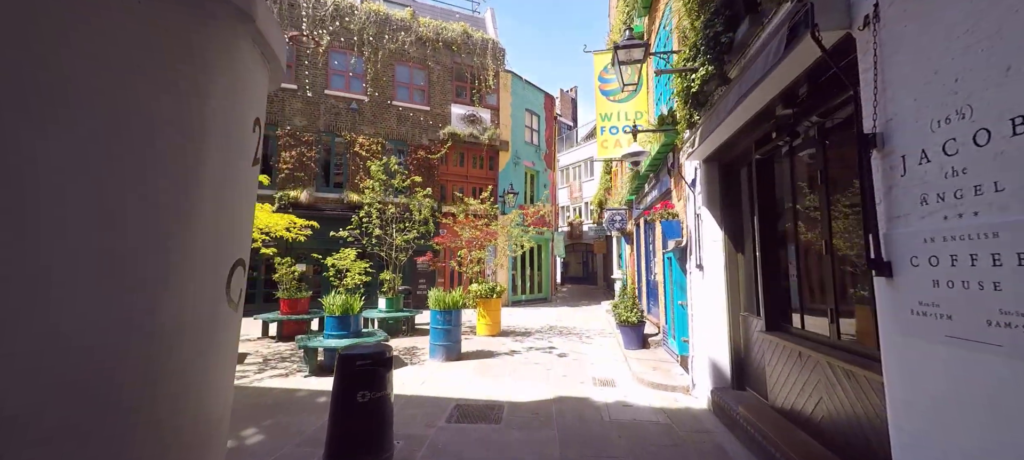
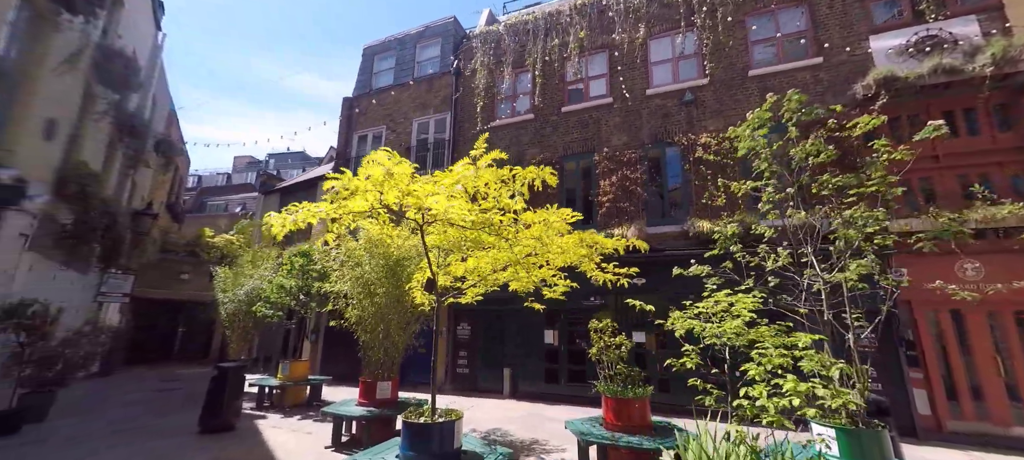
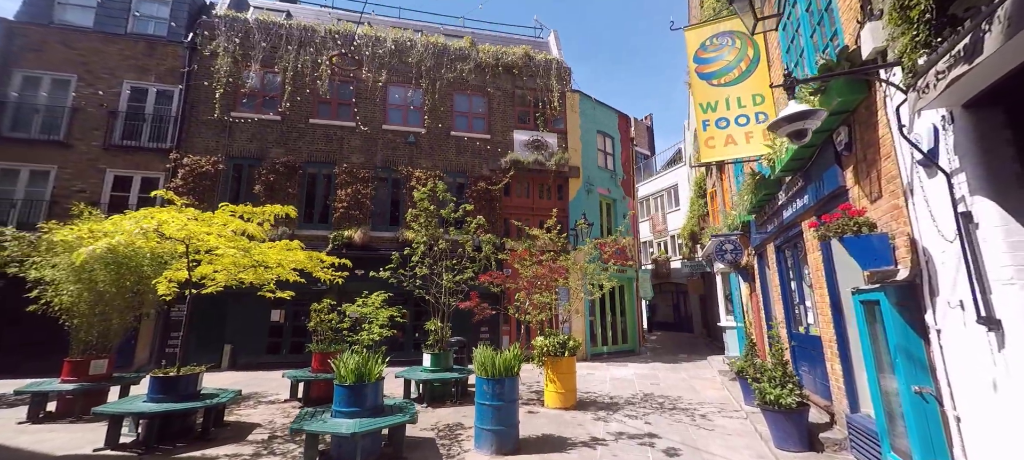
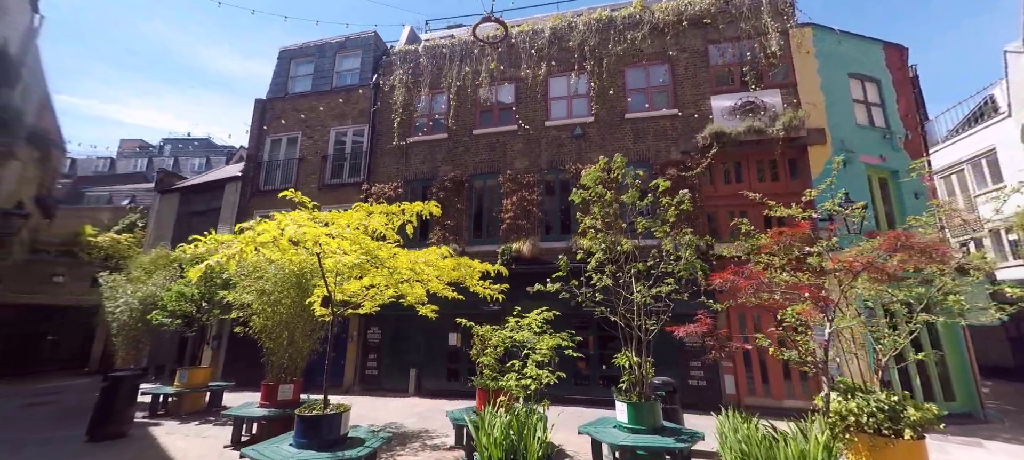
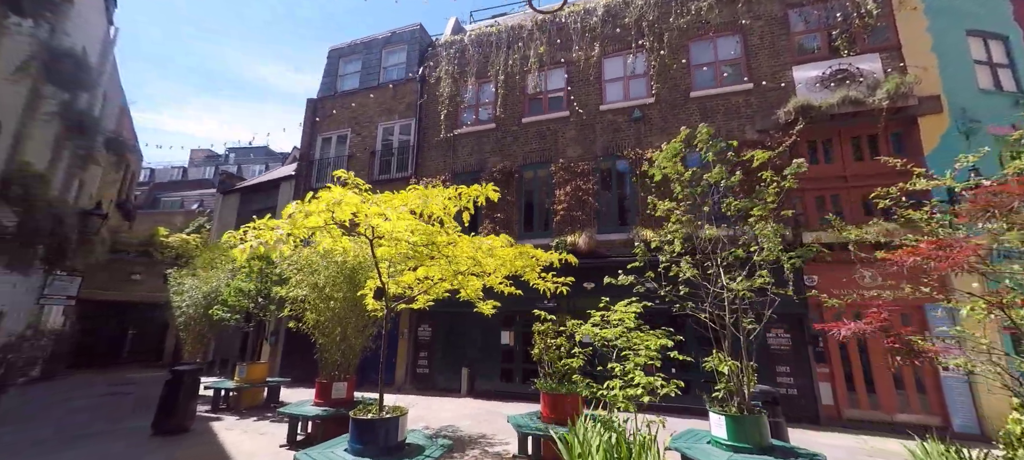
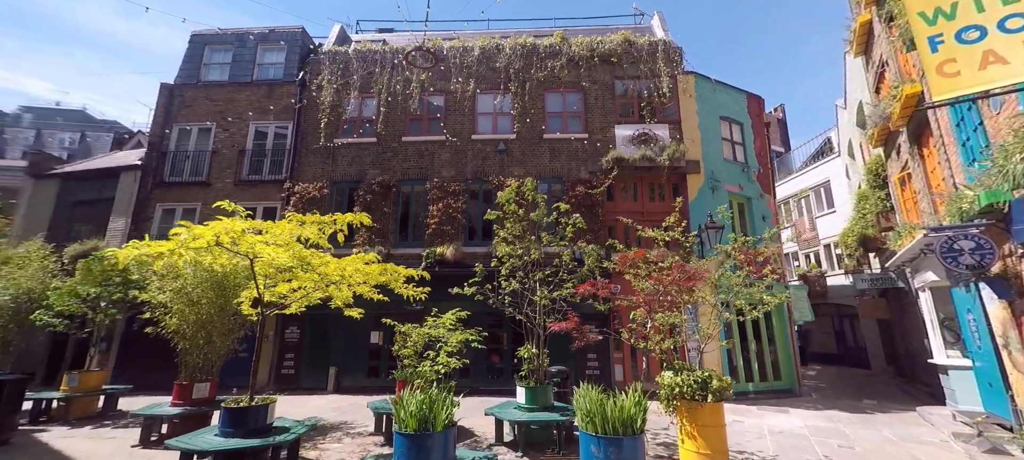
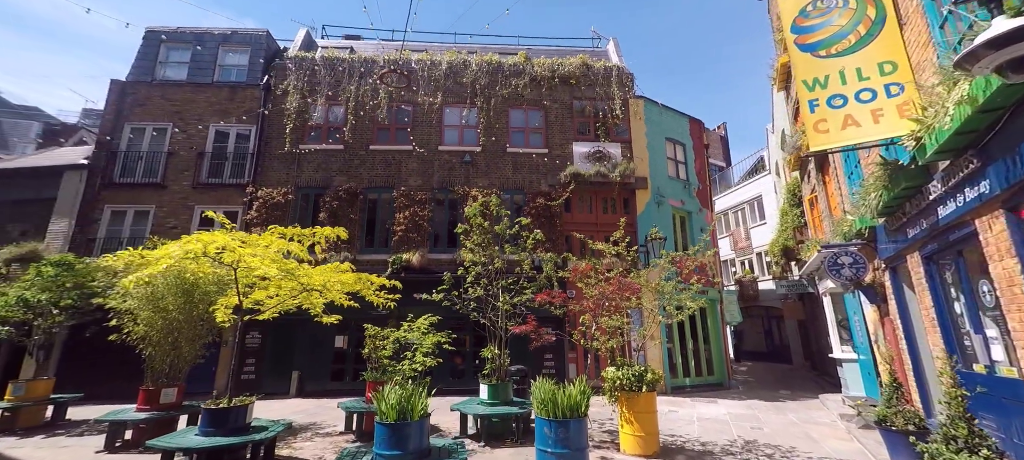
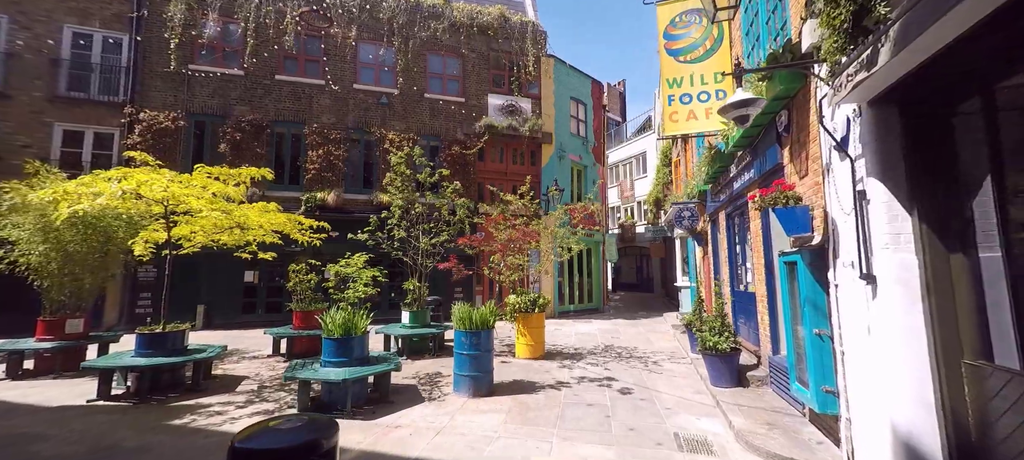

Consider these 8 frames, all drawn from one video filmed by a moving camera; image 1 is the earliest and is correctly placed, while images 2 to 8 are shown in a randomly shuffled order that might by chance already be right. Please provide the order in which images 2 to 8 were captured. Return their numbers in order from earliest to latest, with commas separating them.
8, 3, 7, 6, 4, 5, 2
